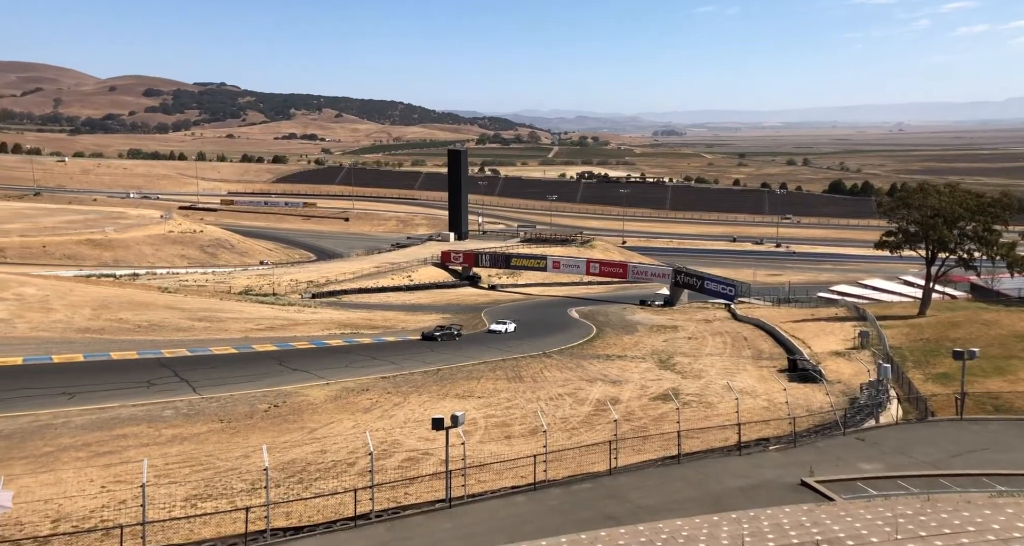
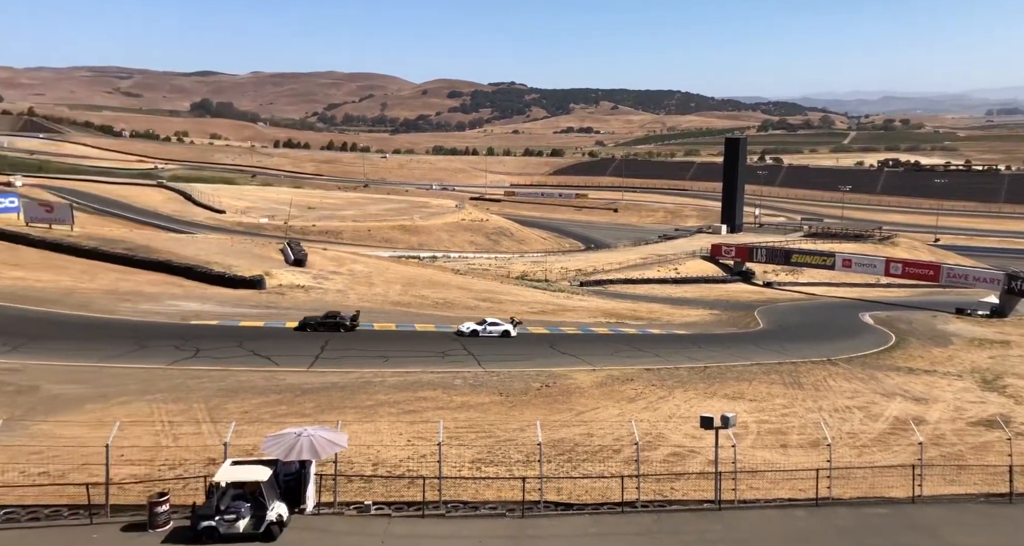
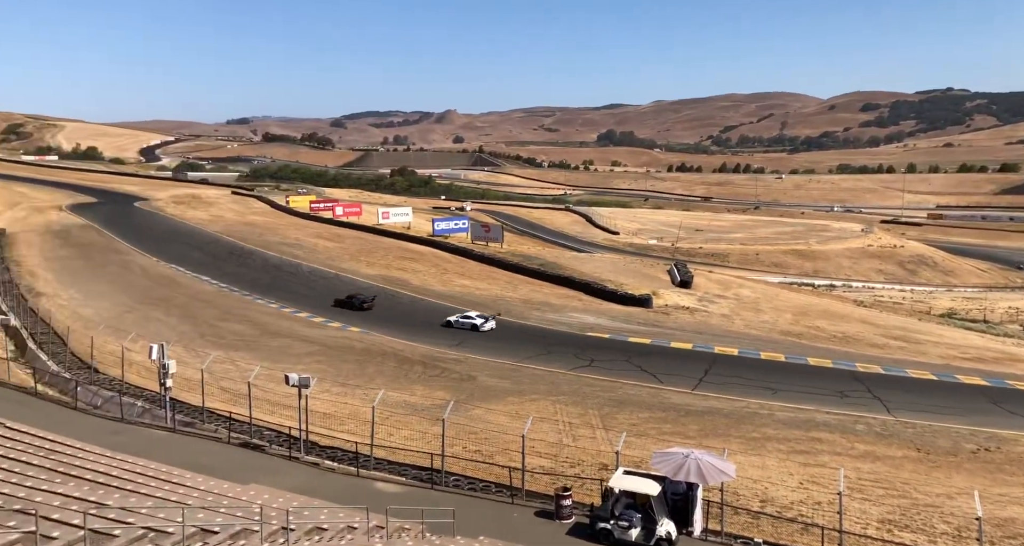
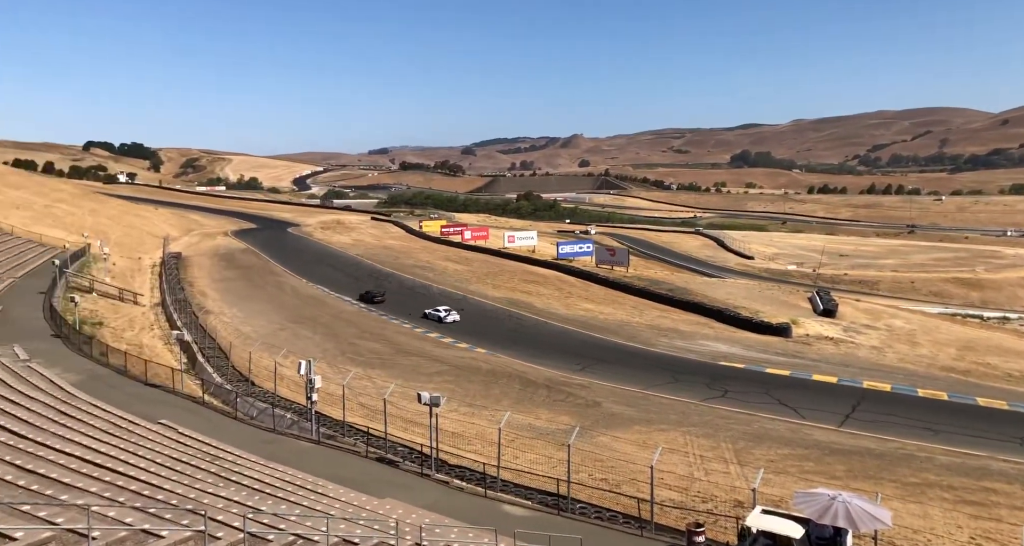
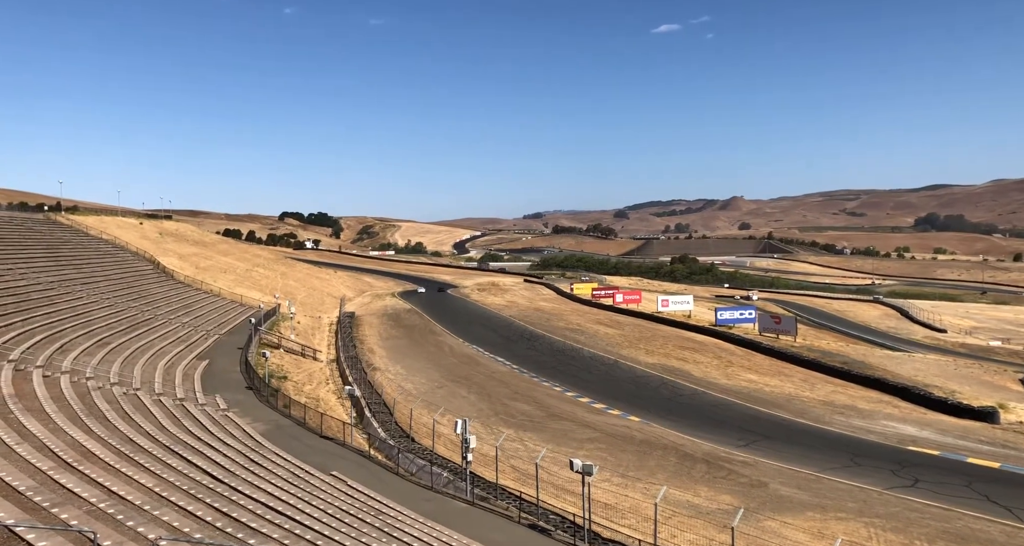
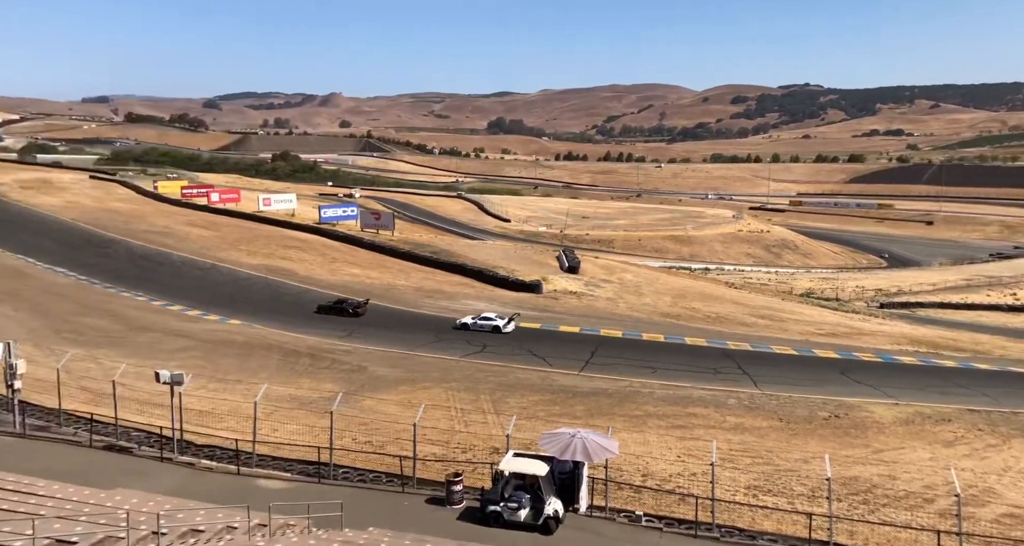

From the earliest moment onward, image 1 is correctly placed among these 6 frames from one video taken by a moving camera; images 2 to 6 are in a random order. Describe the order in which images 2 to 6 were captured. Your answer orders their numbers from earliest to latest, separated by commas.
2, 6, 3, 4, 5
